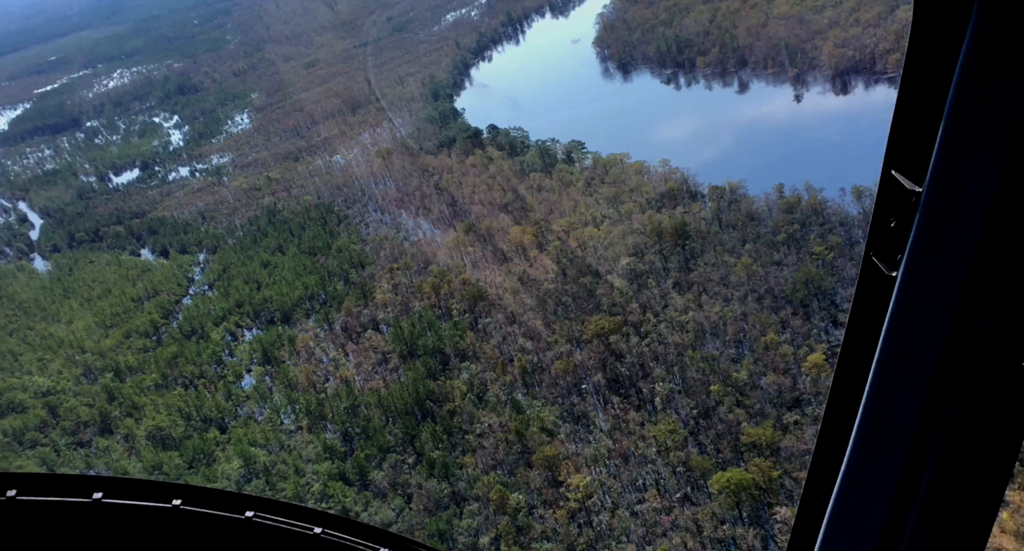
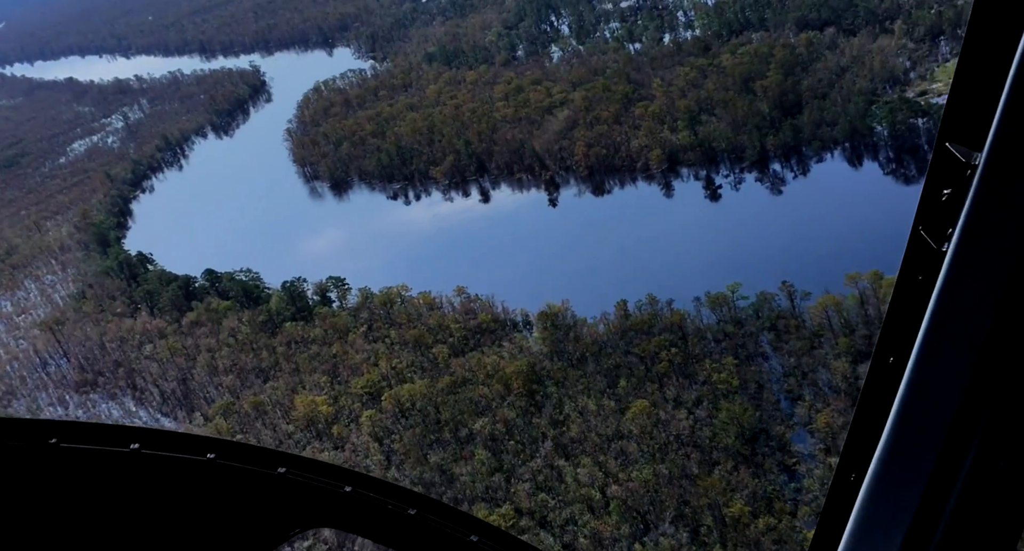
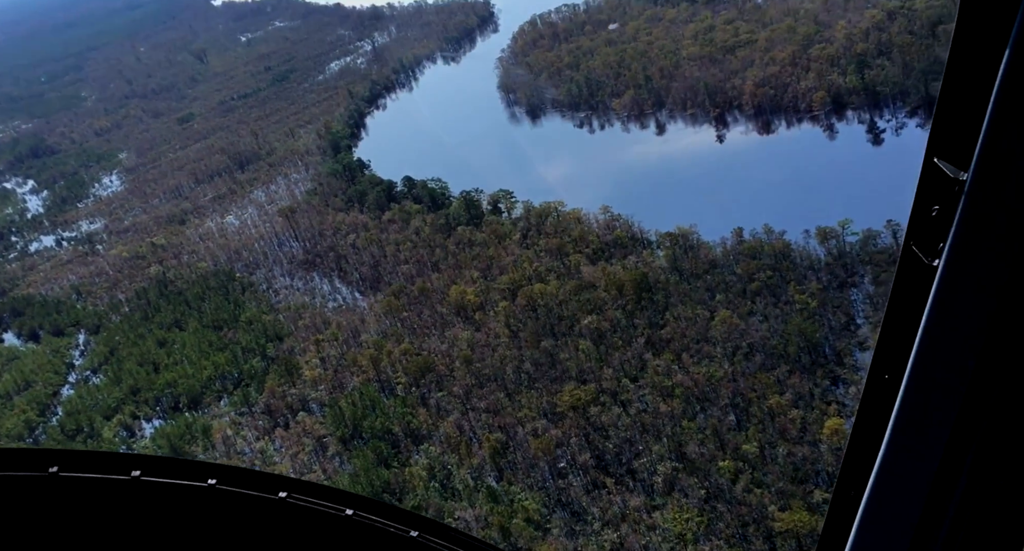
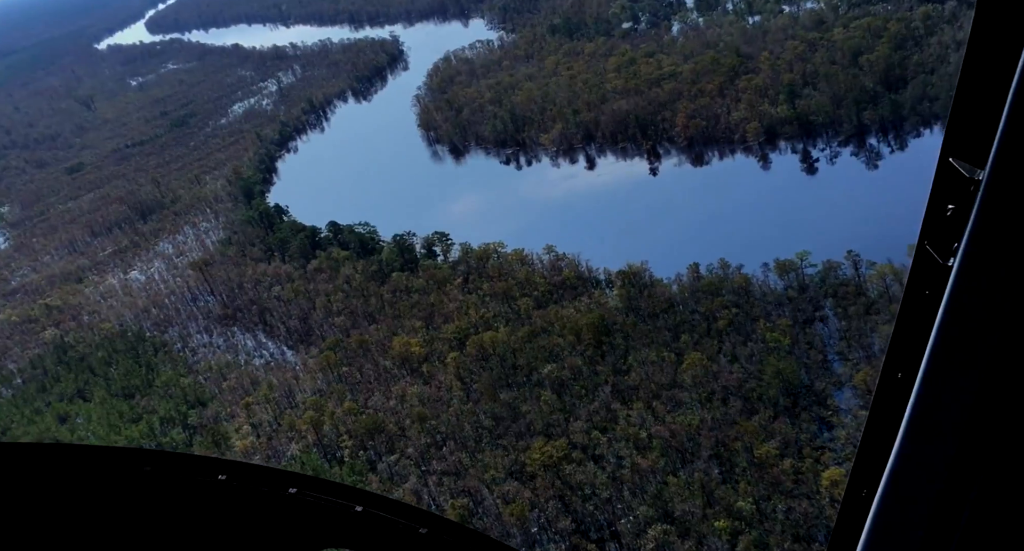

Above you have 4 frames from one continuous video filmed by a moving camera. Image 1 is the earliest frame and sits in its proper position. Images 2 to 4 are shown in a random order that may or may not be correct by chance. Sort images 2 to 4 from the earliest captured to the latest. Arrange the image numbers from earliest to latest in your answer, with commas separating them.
3, 4, 2
